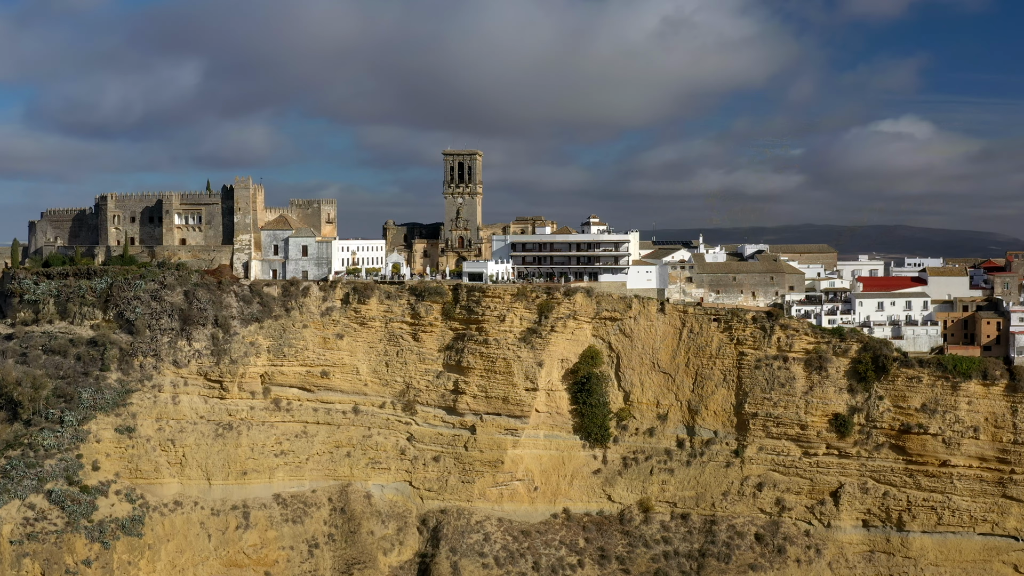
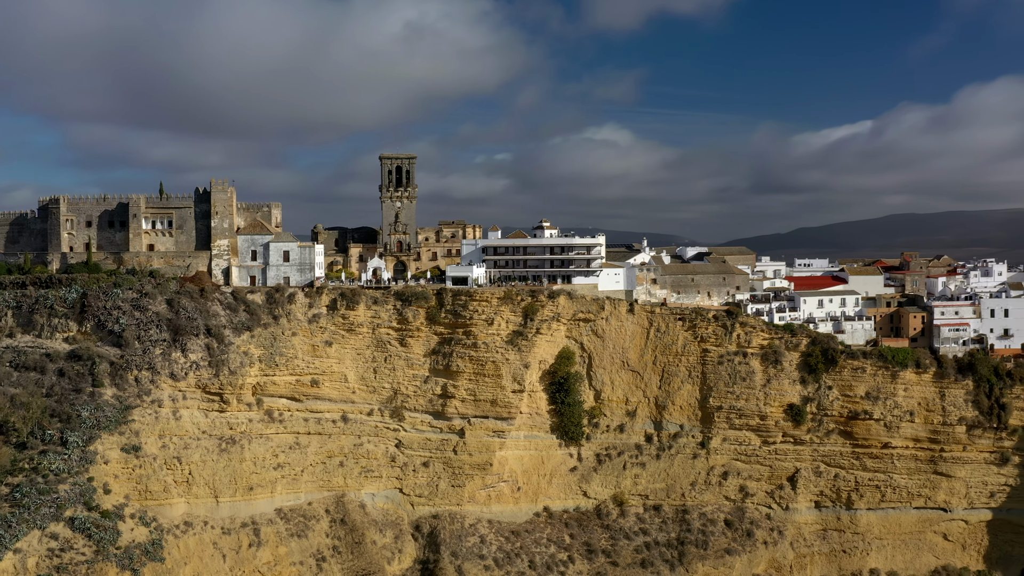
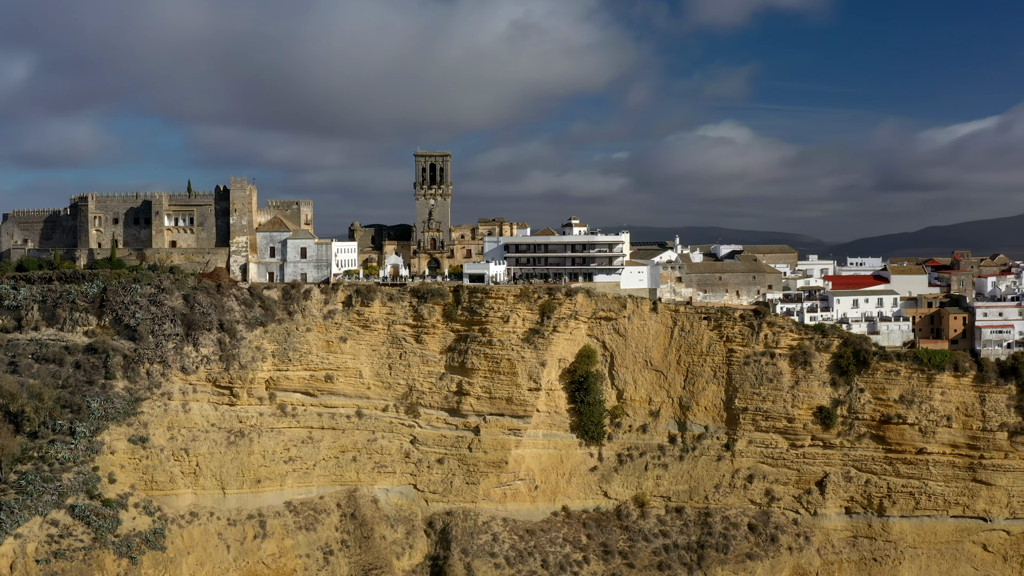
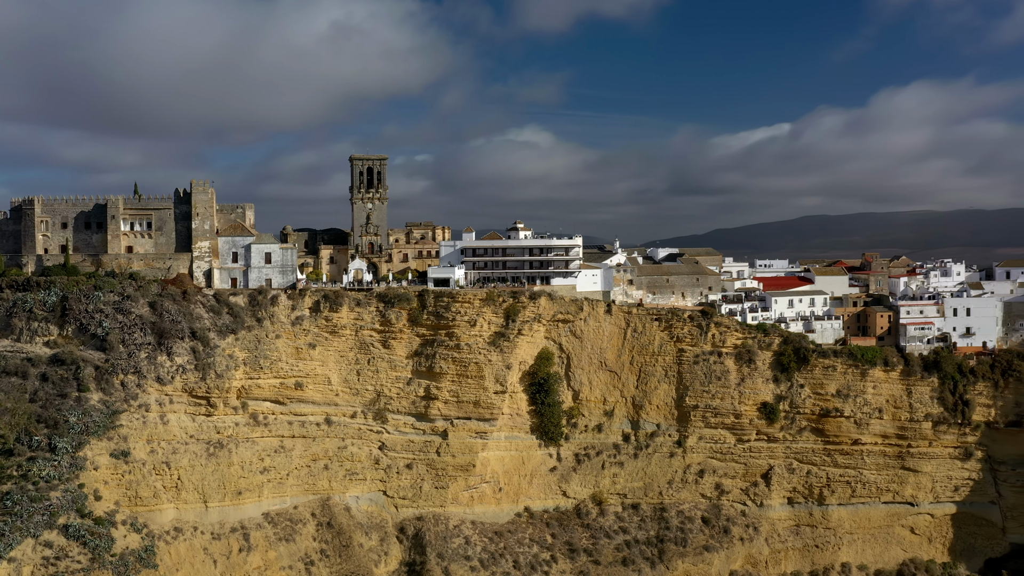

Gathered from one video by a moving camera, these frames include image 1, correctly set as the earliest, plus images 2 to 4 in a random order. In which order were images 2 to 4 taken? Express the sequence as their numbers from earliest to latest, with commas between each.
3, 2, 4
